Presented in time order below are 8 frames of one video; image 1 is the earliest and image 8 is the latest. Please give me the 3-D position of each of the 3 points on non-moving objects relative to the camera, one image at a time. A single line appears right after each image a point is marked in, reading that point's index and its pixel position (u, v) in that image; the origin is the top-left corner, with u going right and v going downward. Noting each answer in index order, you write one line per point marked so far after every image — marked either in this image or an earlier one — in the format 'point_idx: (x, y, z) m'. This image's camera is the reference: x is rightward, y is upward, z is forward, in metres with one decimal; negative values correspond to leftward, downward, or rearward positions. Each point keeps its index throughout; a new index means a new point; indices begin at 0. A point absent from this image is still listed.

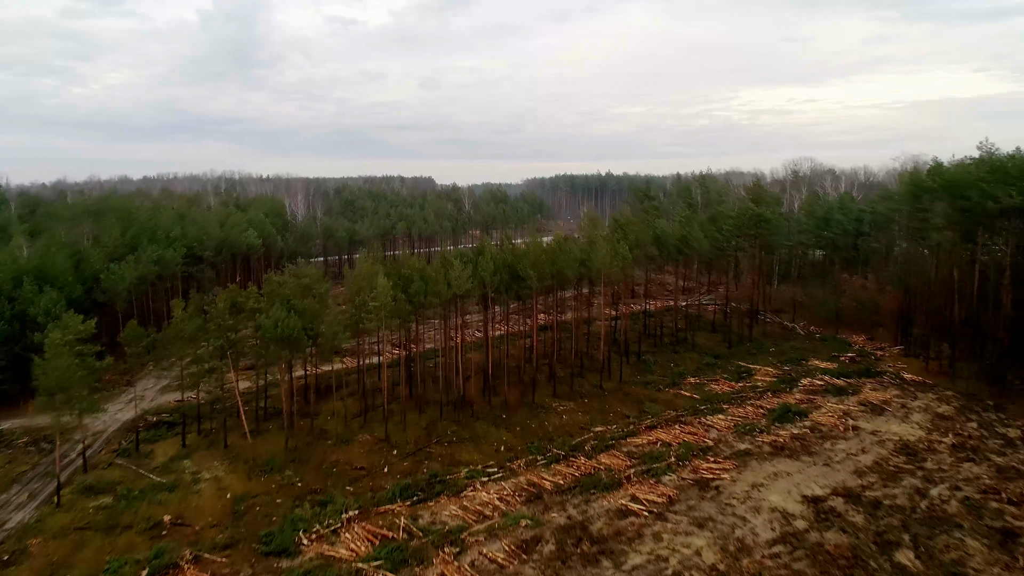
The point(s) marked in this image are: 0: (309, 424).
0: (-3.8, -2.6, +15.9) m
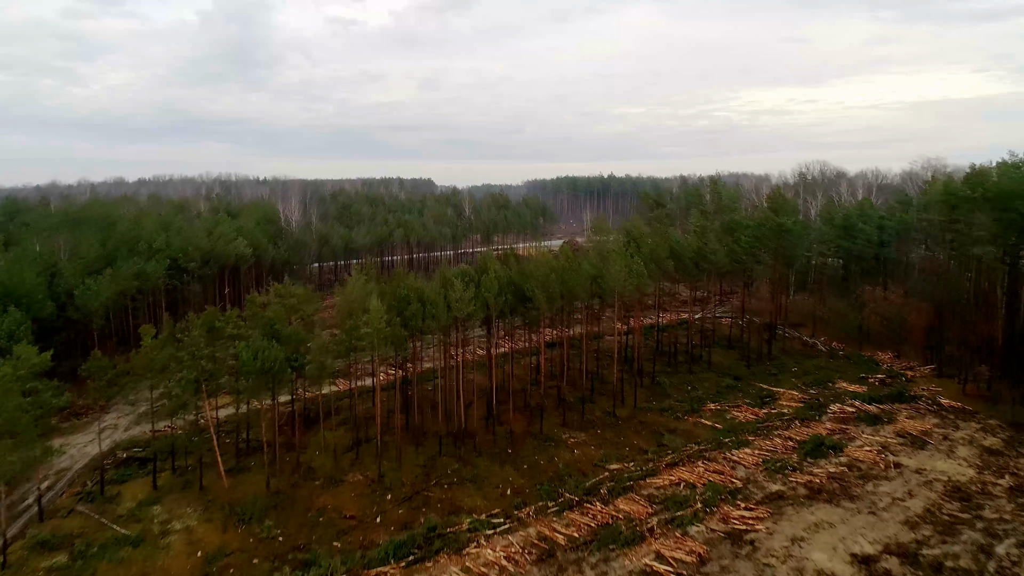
0: (-3.7, -3.0, +14.4) m
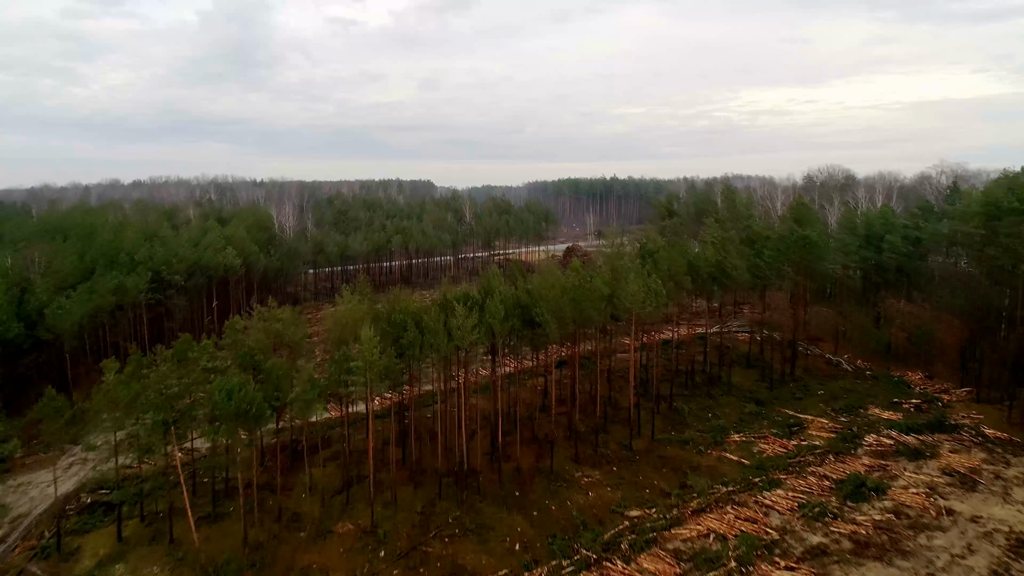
0: (-3.6, -3.4, +13.0) m
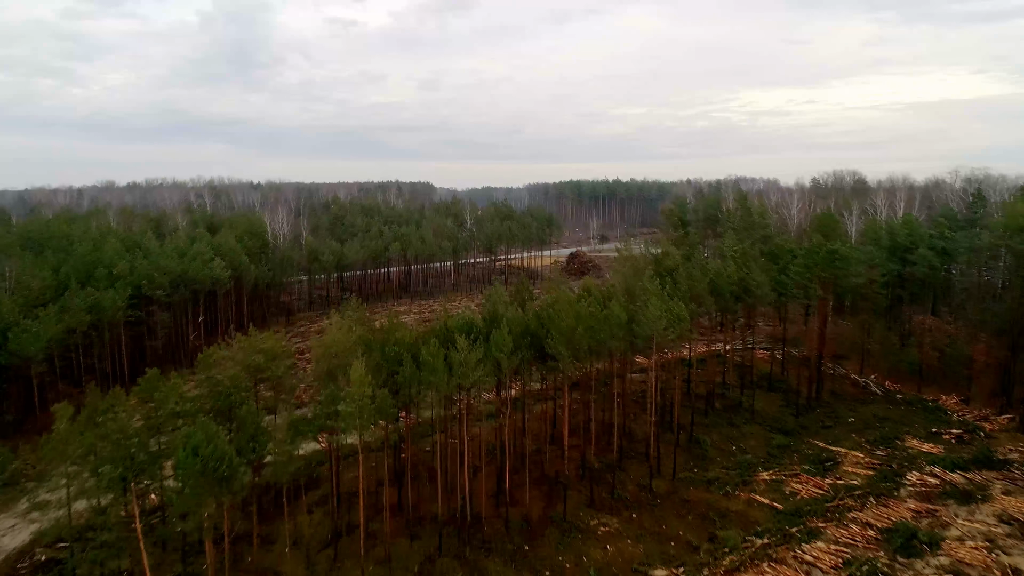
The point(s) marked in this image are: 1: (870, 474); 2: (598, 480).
0: (-3.5, -3.8, +11.5) m
1: (+6.4, -3.3, +15.1) m
2: (+1.5, -3.3, +14.7) m
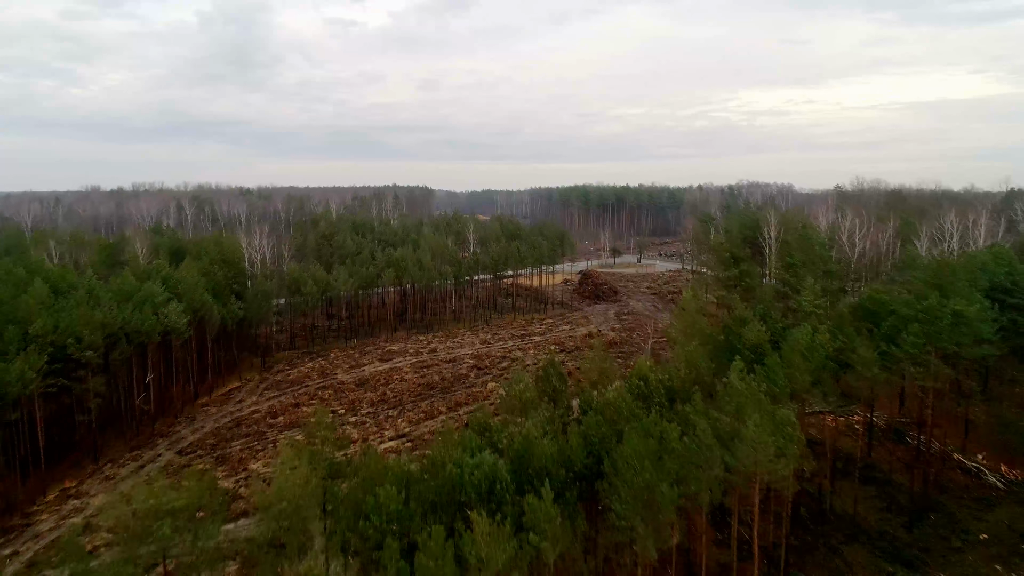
0: (-3.1, -5.0, +7.0) m
1: (+6.9, -4.6, +10.7) m
2: (+1.9, -4.6, +10.2) m
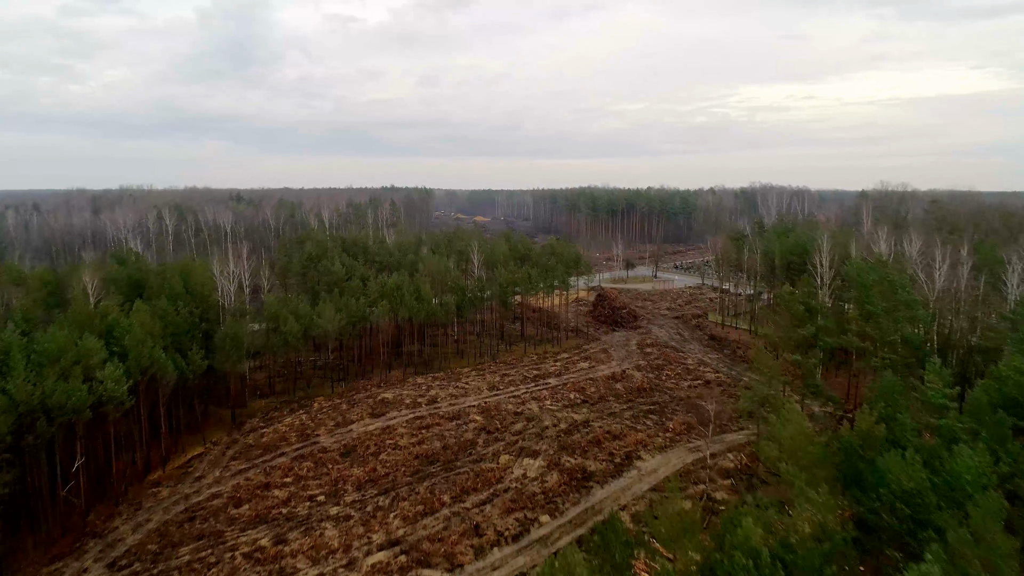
0: (-2.7, -6.3, +3.0) m
1: (+7.3, -5.8, +6.6) m
2: (+2.3, -5.8, +6.2) m
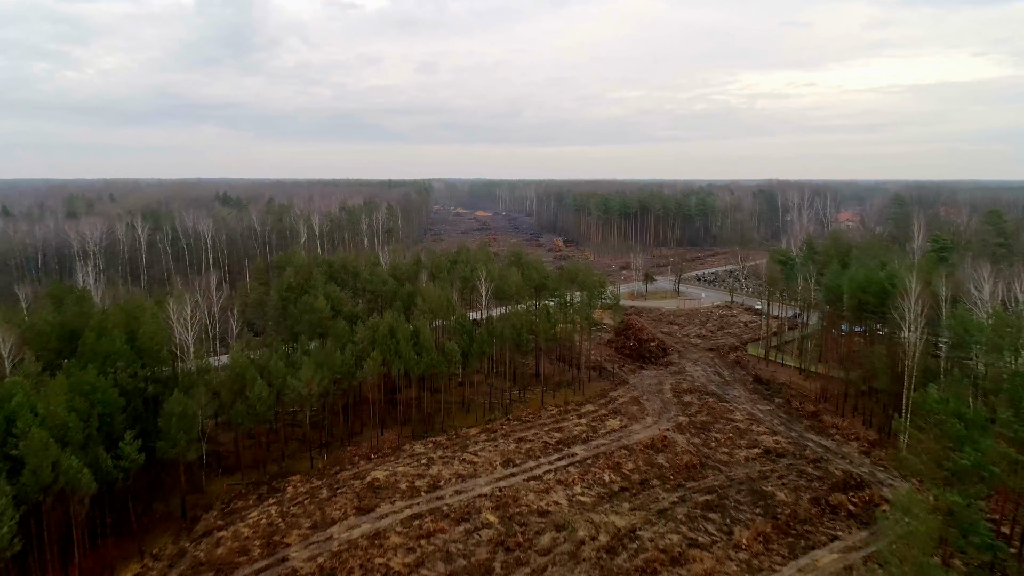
0: (-2.1, -7.9, -1.7) m
1: (+7.8, -7.4, +1.9) m
2: (+2.8, -7.4, +1.5) m
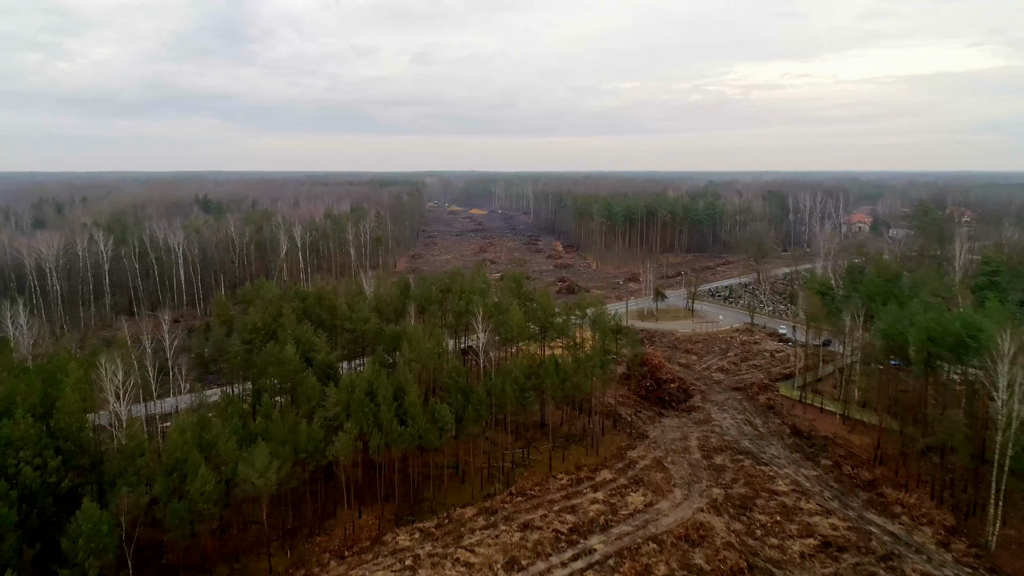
0: (-1.9, -9.5, -5.7) m
1: (+8.0, -8.9, -2.0) m
2: (+3.0, -8.9, -2.5) m
